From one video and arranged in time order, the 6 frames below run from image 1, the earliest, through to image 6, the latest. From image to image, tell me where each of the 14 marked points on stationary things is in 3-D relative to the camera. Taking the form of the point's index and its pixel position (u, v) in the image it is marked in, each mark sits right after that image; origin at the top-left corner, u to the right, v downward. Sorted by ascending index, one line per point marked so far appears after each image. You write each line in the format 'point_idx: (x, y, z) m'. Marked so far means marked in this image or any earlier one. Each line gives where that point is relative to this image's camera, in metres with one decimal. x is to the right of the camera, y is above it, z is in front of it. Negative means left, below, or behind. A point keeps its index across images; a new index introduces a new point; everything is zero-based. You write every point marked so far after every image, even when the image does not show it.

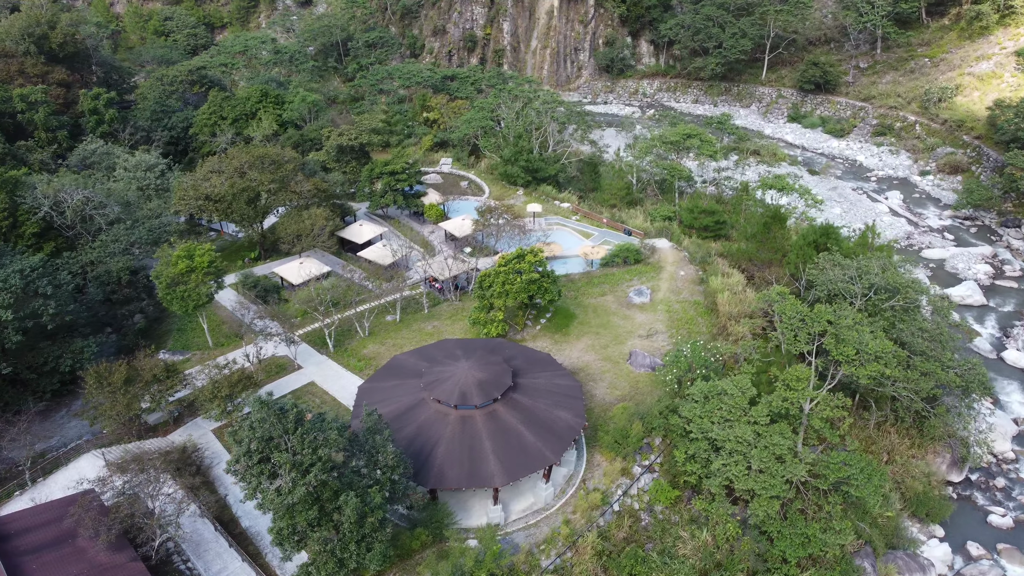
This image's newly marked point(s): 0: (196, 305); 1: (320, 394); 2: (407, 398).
0: (-10.5, -0.6, +18.3) m
1: (-6.0, -3.4, +17.7) m
2: (-2.8, -2.8, +14.8) m
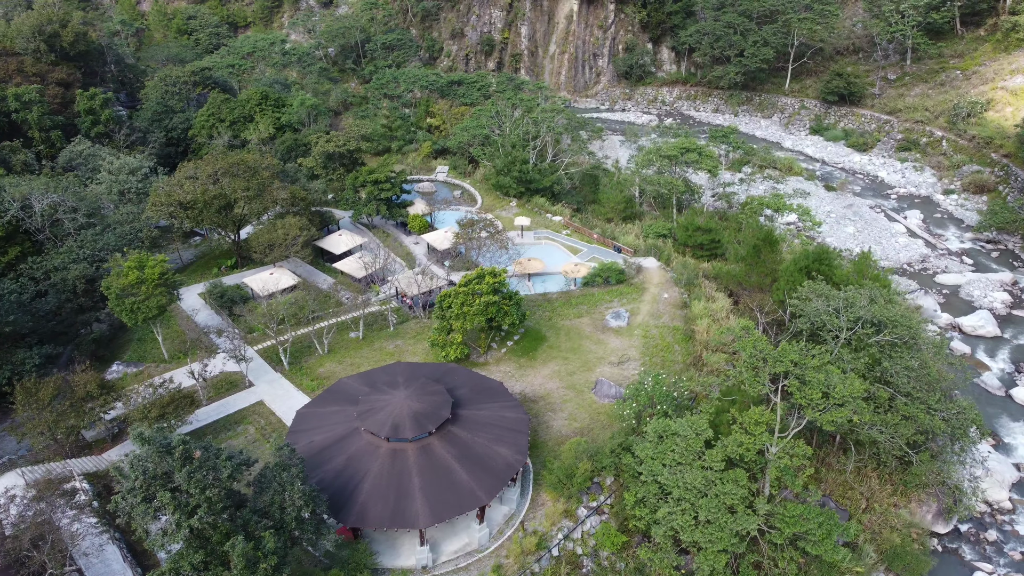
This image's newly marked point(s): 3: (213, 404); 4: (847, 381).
0: (-11.9, -1.0, +17.9) m
1: (-7.5, -3.9, +17.1) m
2: (-4.4, -3.4, +14.1) m
3: (-9.3, -3.6, +17.4) m
4: (+9.2, -2.5, +15.5) m
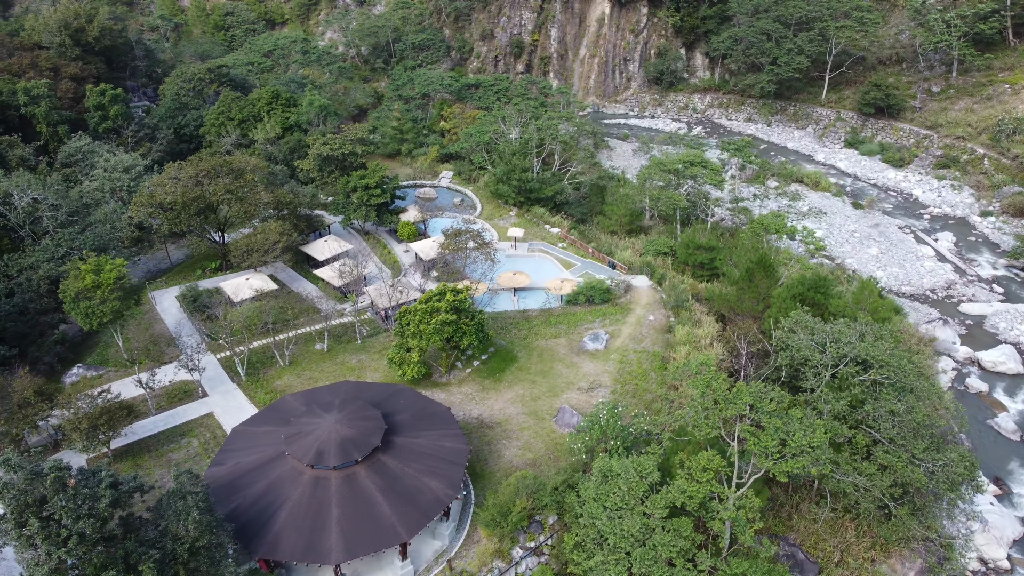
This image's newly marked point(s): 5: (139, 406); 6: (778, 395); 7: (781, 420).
0: (-13.3, -1.1, +17.8) m
1: (-9.1, -4.2, +16.8) m
2: (-6.0, -3.9, +13.7) m
3: (-10.8, -3.9, +17.1) m
4: (+7.6, -3.6, +14.4) m
5: (-11.6, -3.7, +17.2) m
6: (+6.9, -2.8, +14.8) m
7: (+6.8, -3.4, +14.4) m
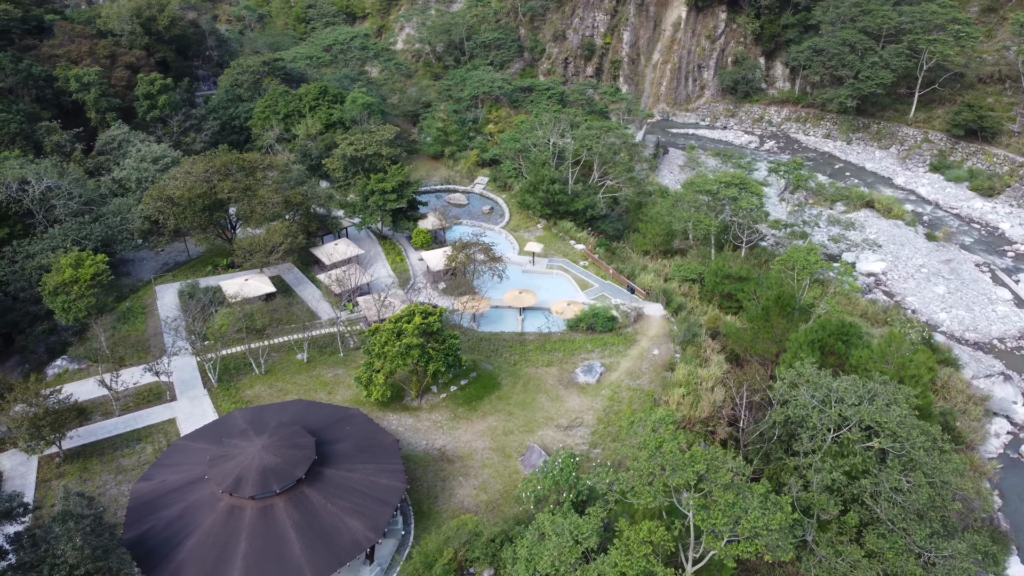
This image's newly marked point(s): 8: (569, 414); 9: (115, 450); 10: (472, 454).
0: (-14.1, -0.9, +18.0) m
1: (-10.3, -4.4, +16.7) m
2: (-7.6, -4.3, +13.2) m
3: (-12.0, -3.9, +17.2) m
4: (+6.1, -5.0, +12.6) m
5: (-12.7, -3.7, +17.3) m
6: (+5.5, -4.2, +13.1) m
7: (+5.3, -4.7, +12.7) m
8: (+2.0, -4.5, +19.9) m
9: (-11.4, -4.6, +15.9) m
10: (-1.3, -5.2, +17.5) m
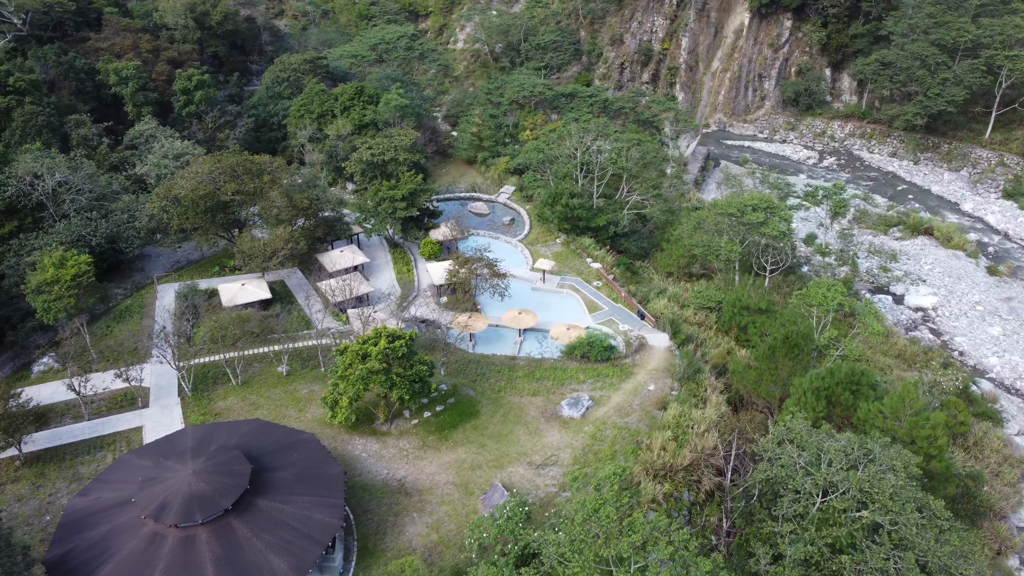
0: (-14.9, -0.9, +18.3) m
1: (-11.4, -4.6, +16.7) m
2: (-8.9, -4.7, +13.0) m
3: (-13.0, -4.0, +17.3) m
4: (+4.5, -6.3, +11.4) m
5: (-13.7, -3.8, +17.5) m
6: (+4.1, -5.4, +11.9) m
7: (+3.8, -5.9, +11.5) m
8: (+1.1, -5.5, +19.0) m
9: (-12.6, -4.8, +16.0) m
10: (-2.4, -6.0, +16.8) m
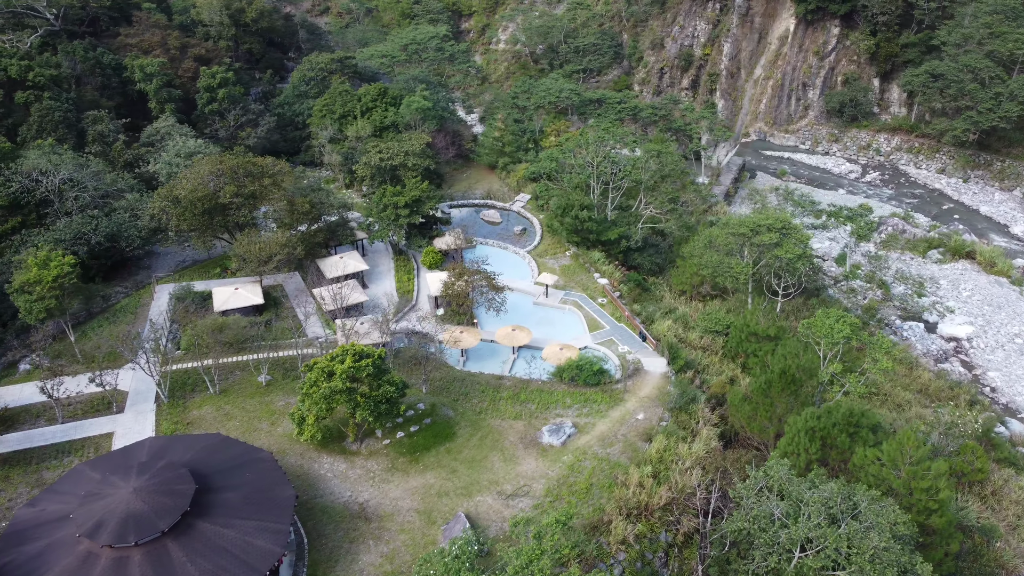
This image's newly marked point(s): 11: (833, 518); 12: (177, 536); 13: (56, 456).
0: (-15.6, -1.0, +18.6) m
1: (-12.4, -4.8, +16.7) m
2: (-10.1, -5.0, +12.9) m
3: (-13.9, -4.2, +17.4) m
4: (+3.1, -7.2, +10.5) m
5: (-14.6, -3.9, +17.7) m
6: (+2.7, -6.3, +11.1) m
7: (+2.4, -6.8, +10.7) m
8: (+0.2, -6.3, +18.3) m
9: (-13.6, -4.9, +16.1) m
10: (-3.5, -6.6, +16.3) m
11: (+8.1, -6.0, +13.7) m
12: (-7.4, -5.6, +12.4) m
13: (-13.4, -4.8, +16.3) m
